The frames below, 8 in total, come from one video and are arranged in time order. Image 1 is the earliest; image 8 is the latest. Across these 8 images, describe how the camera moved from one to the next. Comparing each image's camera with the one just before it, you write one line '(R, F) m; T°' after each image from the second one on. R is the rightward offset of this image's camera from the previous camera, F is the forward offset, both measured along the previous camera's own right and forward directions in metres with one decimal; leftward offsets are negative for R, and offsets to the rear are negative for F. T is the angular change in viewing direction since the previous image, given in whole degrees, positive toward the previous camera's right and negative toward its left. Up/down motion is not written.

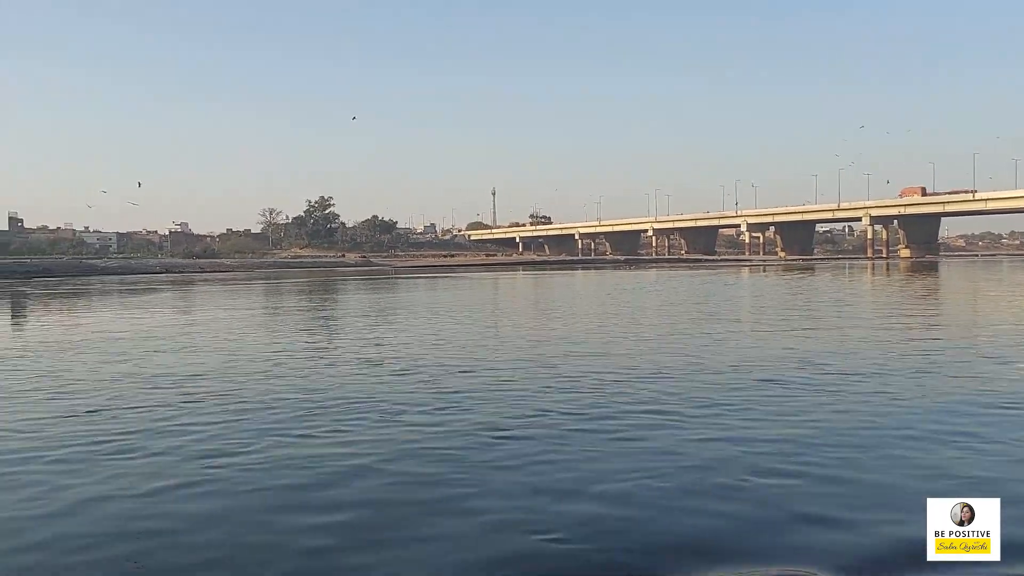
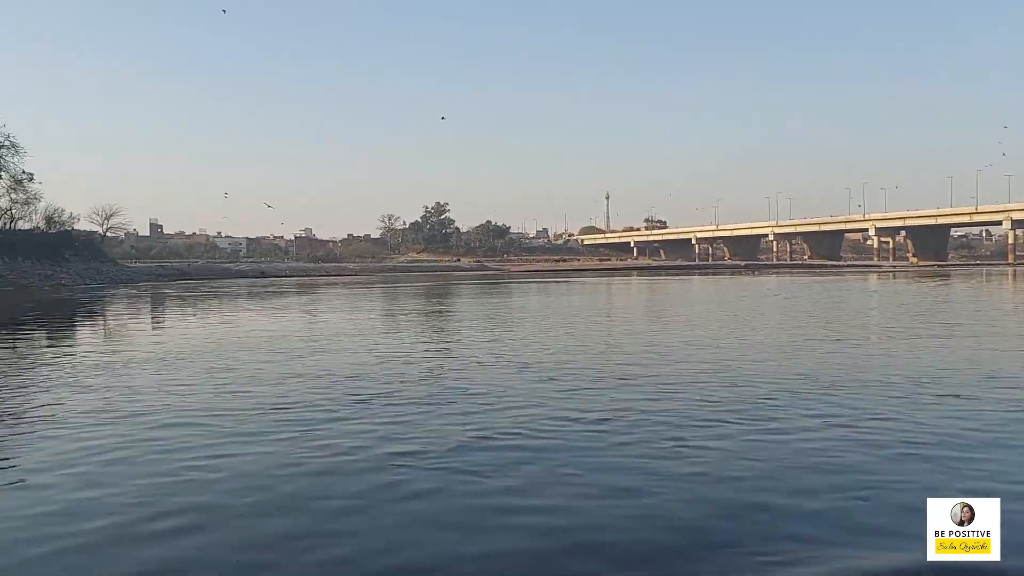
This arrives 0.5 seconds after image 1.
(+0.8, -0.2) m; -8°
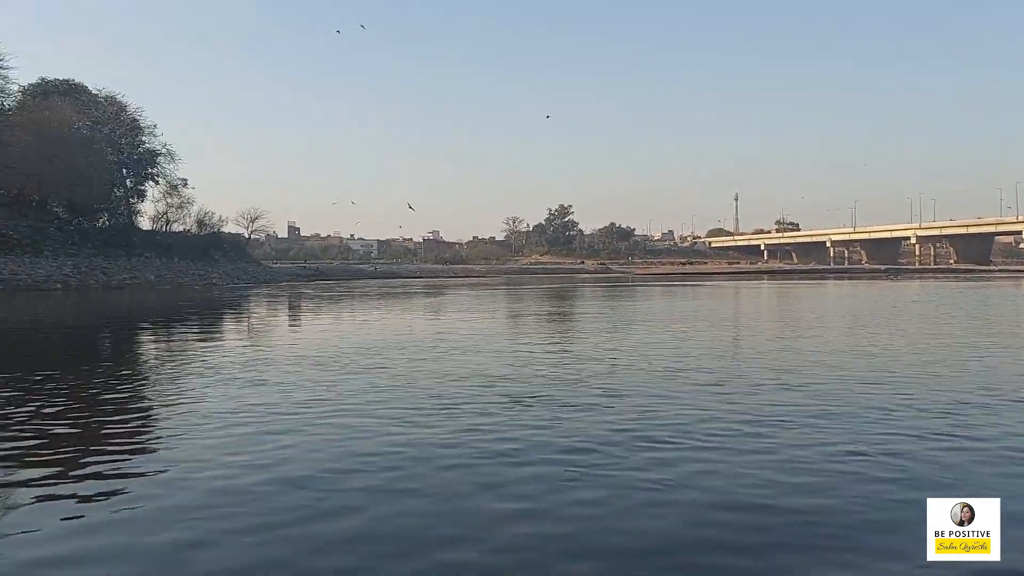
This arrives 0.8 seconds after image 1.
(+0.3, -0.5) m; -8°
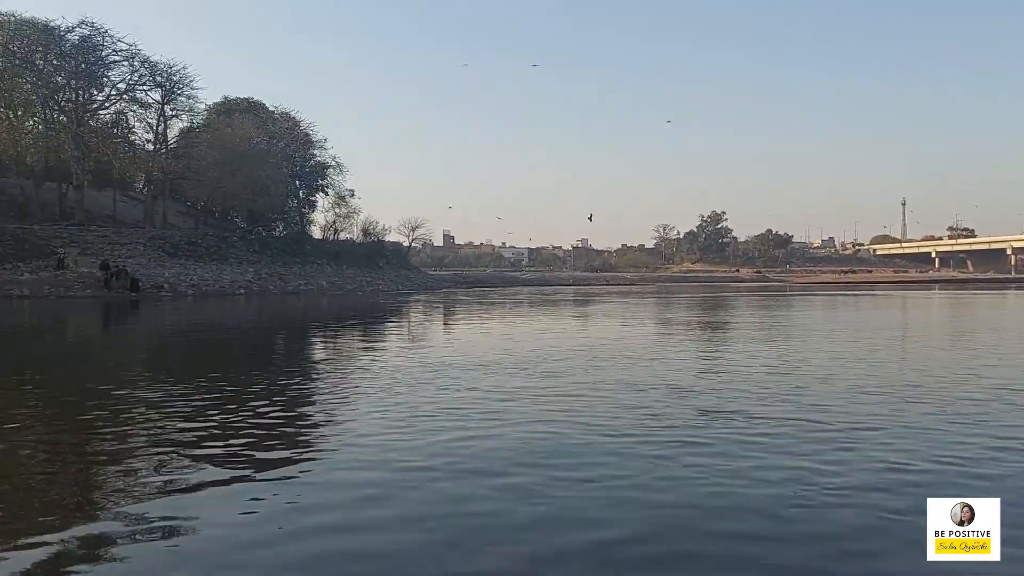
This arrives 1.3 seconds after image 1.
(-0.8, +0.6) m; -10°
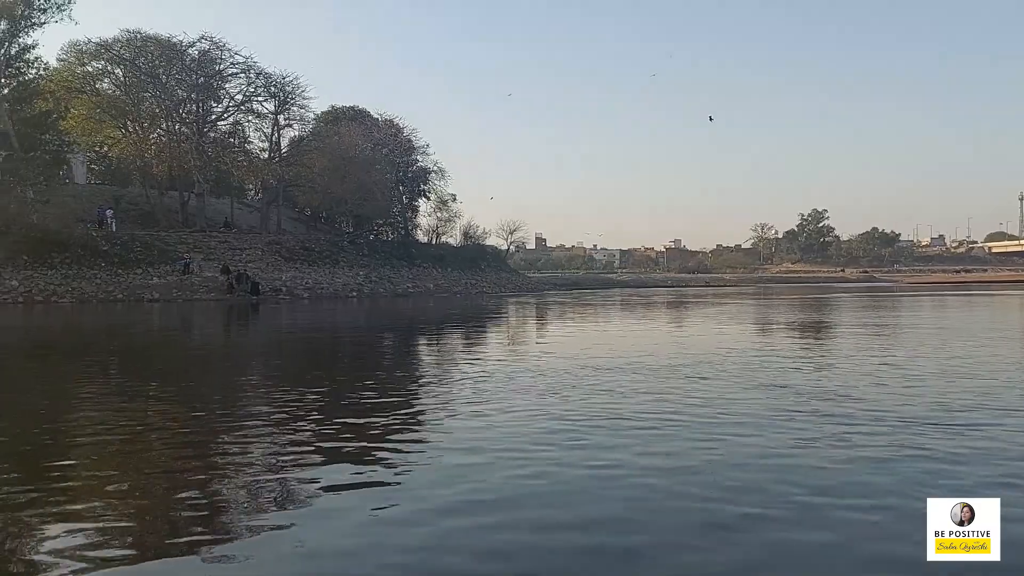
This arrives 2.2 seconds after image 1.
(-1.0, +0.2) m; -6°
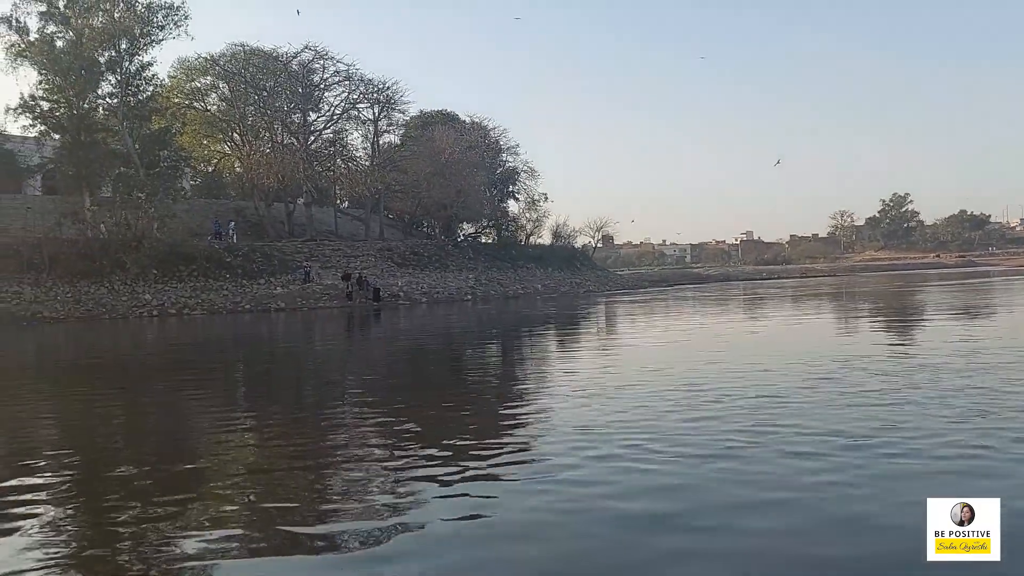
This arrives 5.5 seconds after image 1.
(-3.0, +0.7) m; -4°
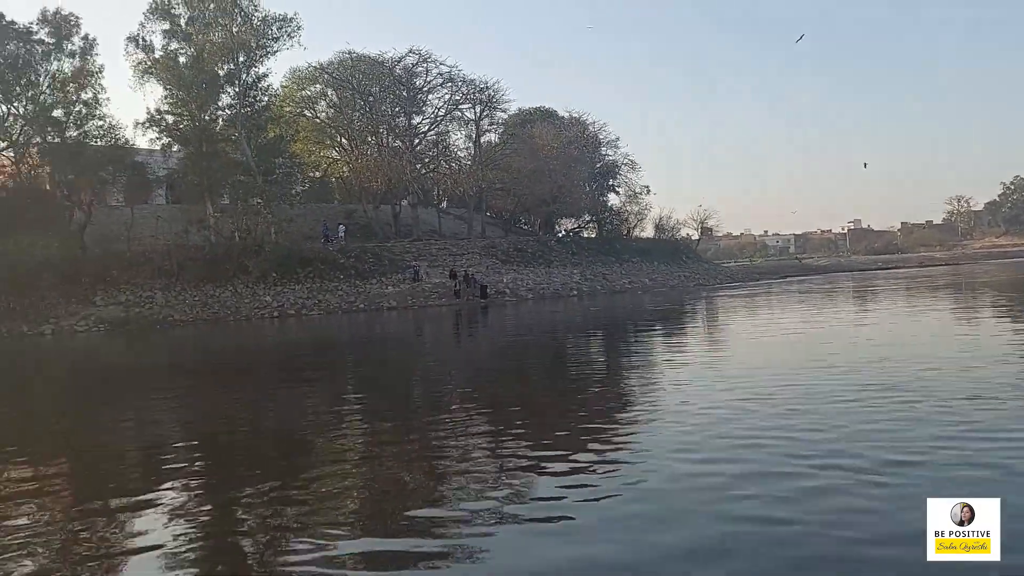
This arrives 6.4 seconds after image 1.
(-0.5, -0.1) m; -6°
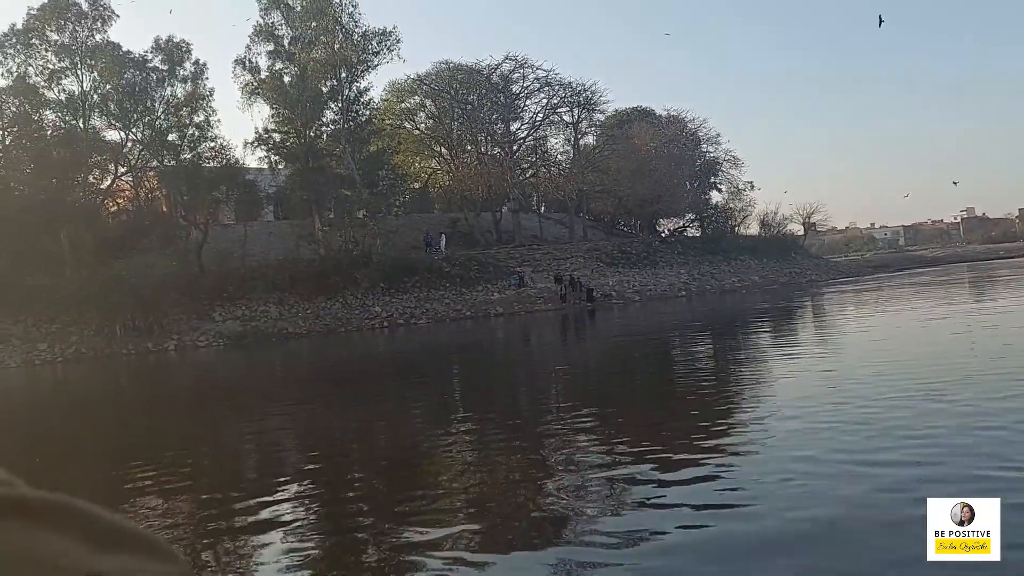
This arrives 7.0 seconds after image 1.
(-1.0, +0.4) m; -6°
